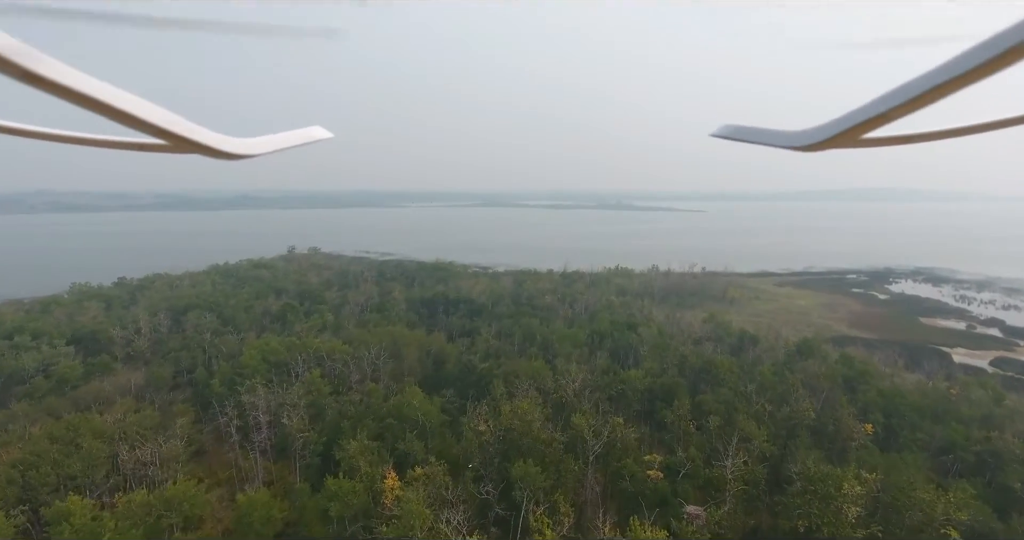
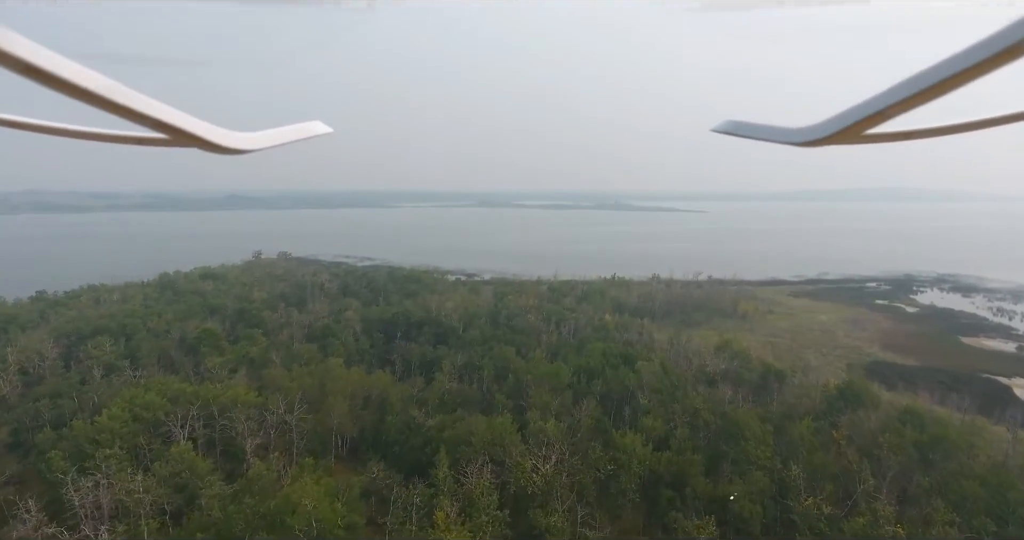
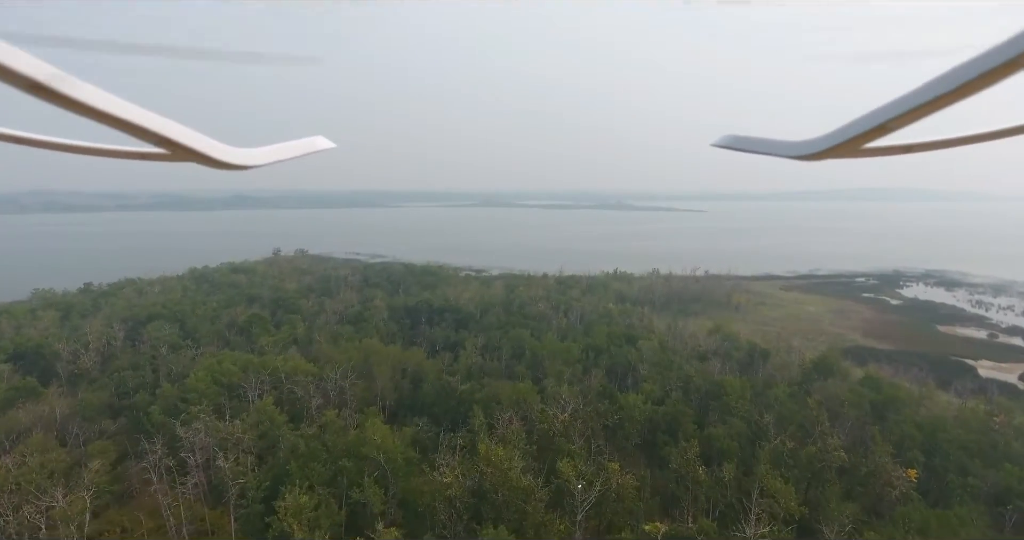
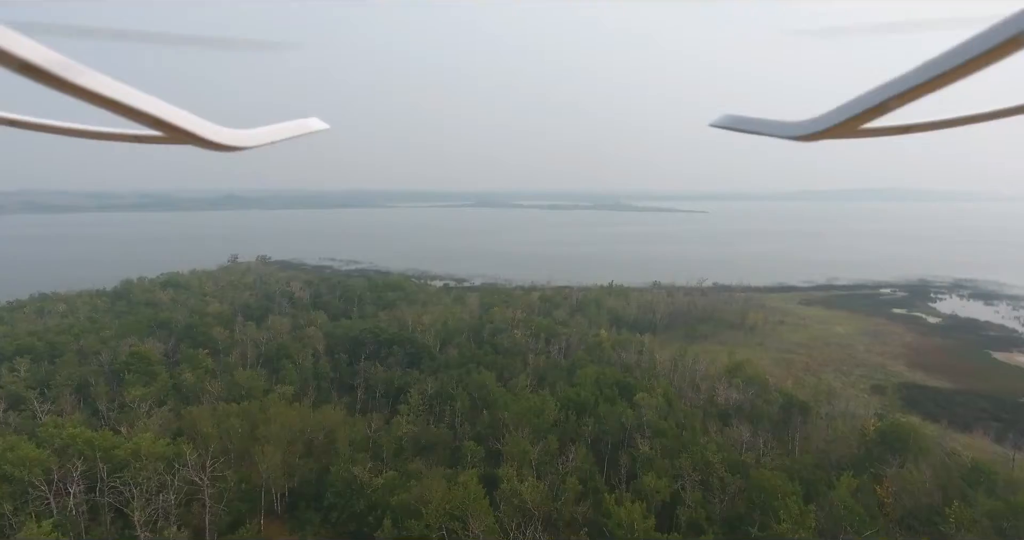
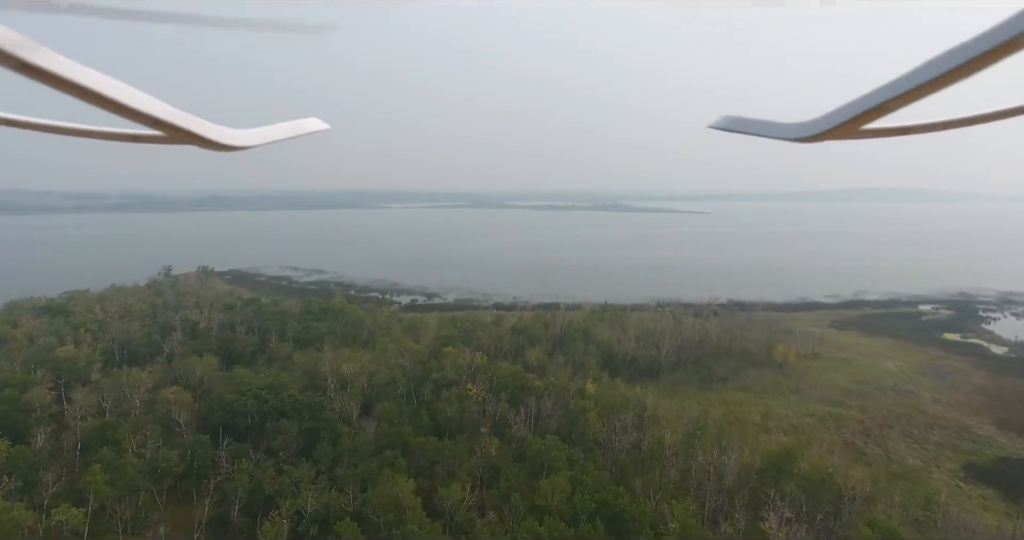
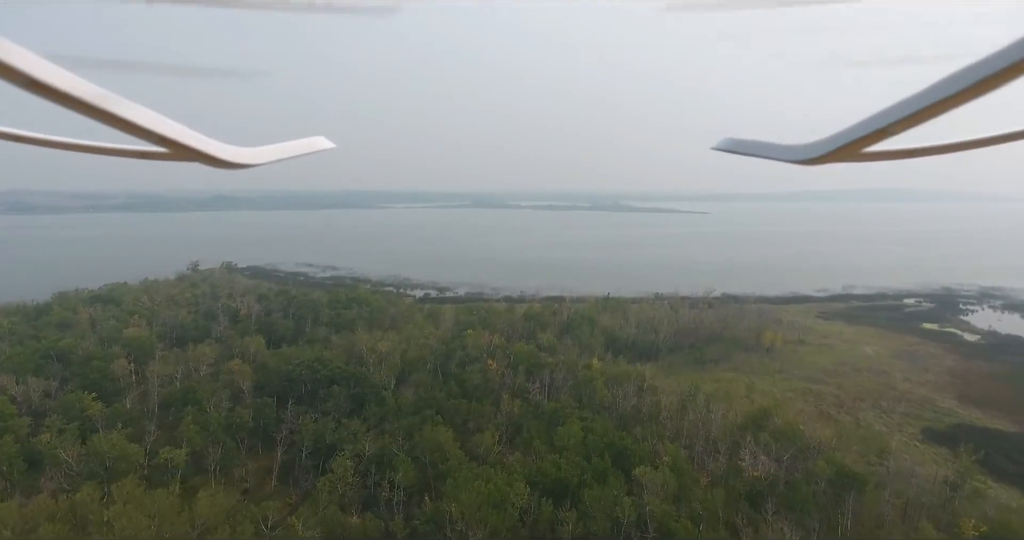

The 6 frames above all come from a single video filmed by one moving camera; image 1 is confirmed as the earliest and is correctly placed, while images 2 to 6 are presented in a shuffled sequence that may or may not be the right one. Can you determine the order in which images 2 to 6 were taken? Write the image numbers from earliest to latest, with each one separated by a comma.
3, 2, 4, 6, 5
